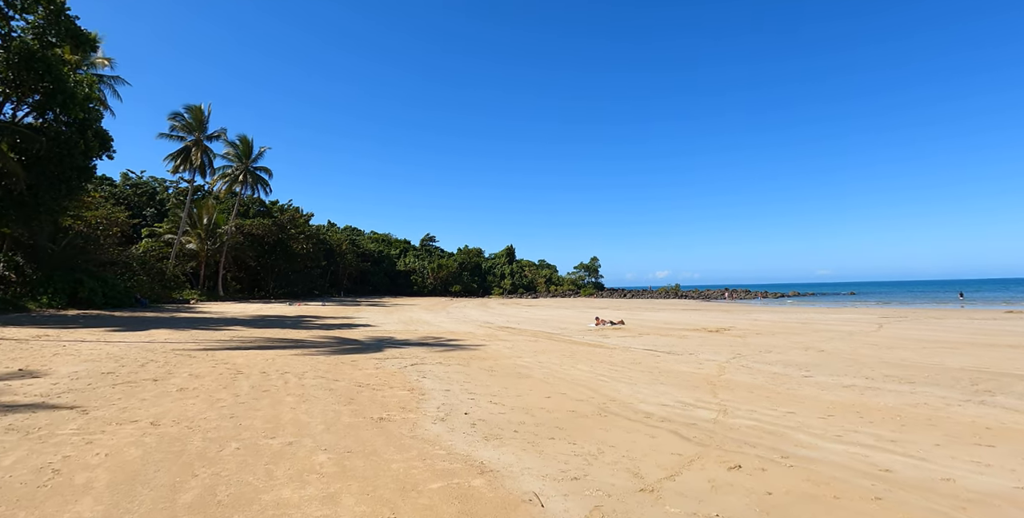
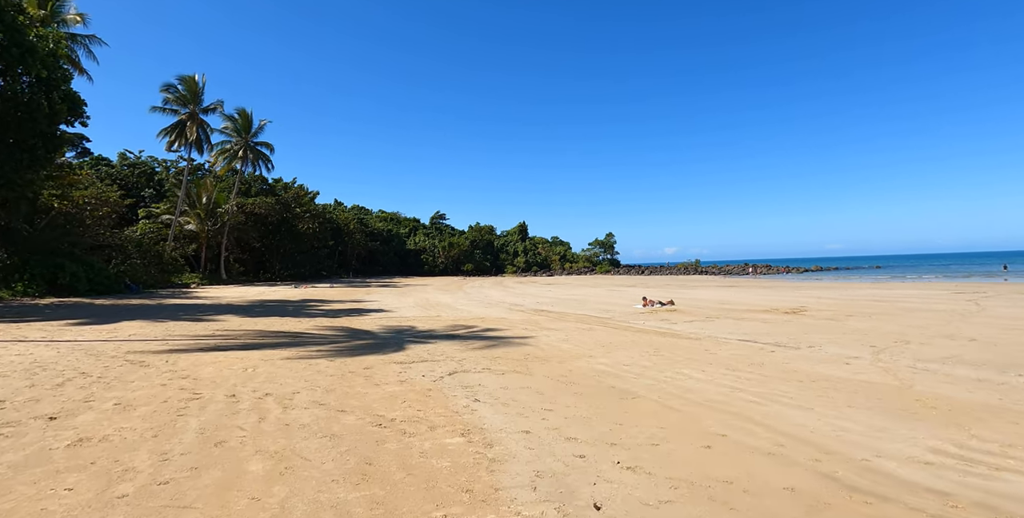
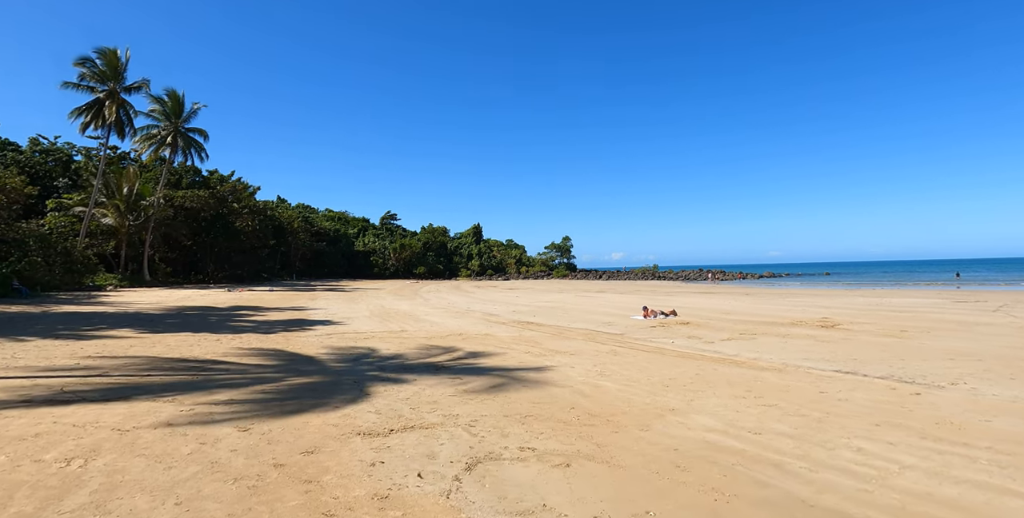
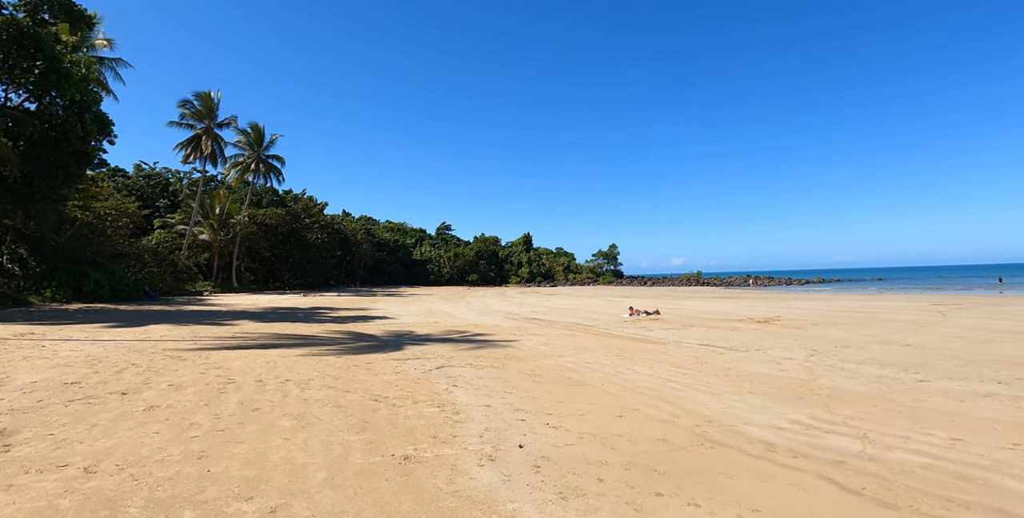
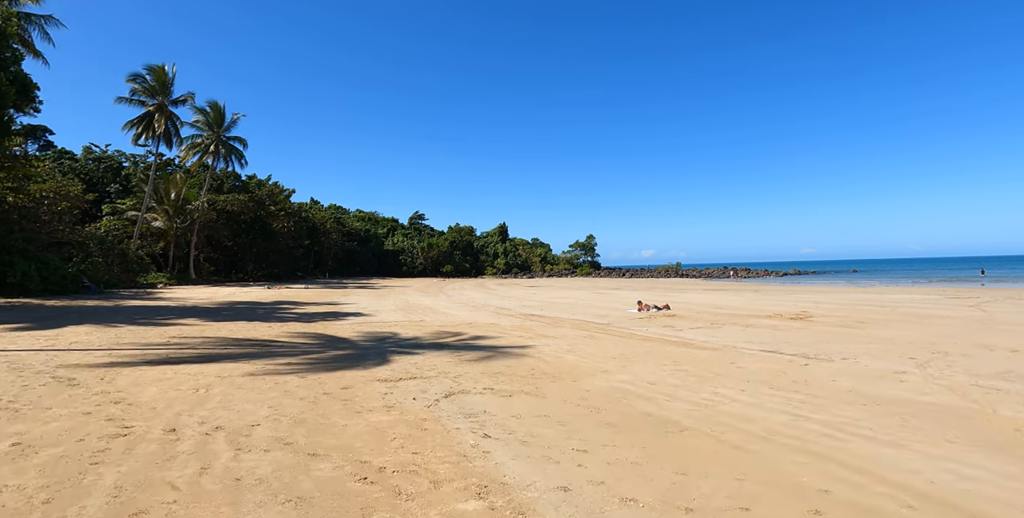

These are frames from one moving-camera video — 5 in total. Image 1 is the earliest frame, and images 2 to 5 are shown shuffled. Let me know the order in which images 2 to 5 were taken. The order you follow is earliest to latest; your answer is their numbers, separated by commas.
4, 2, 5, 3
